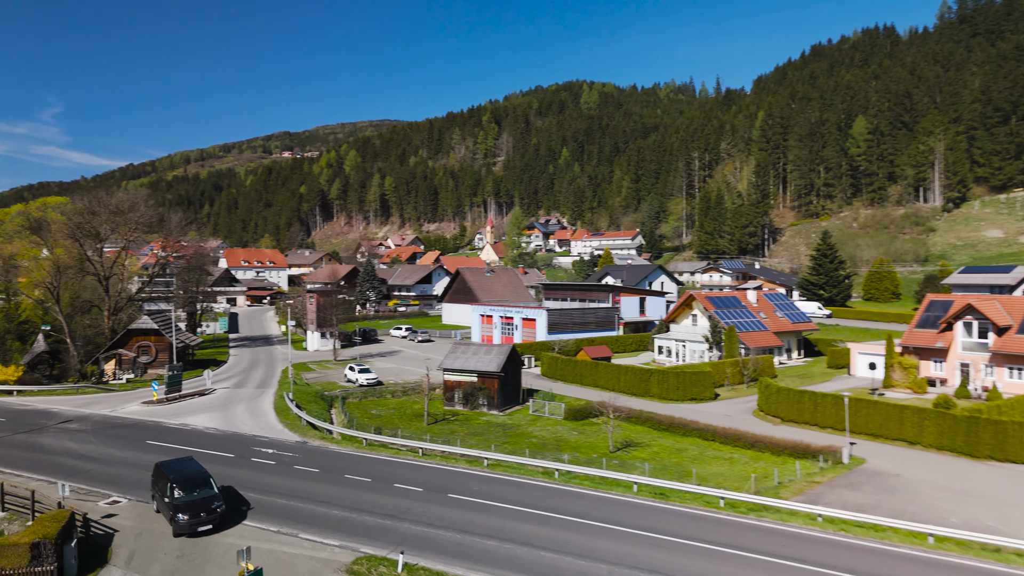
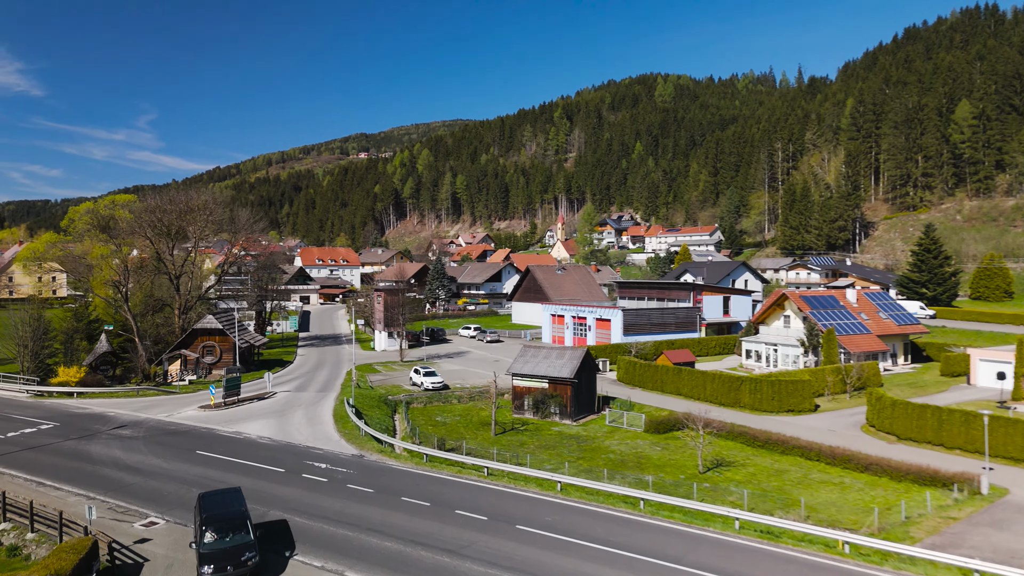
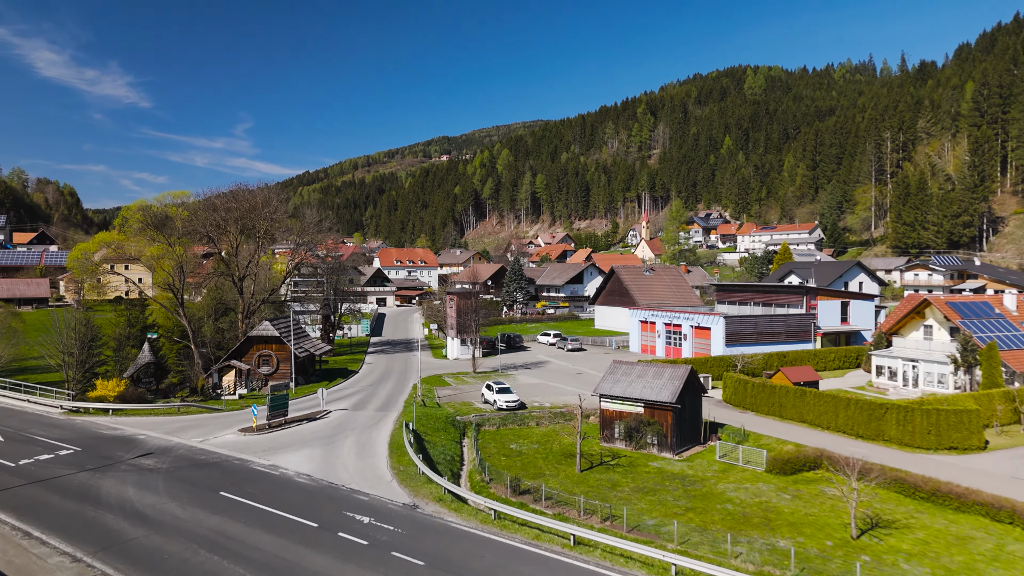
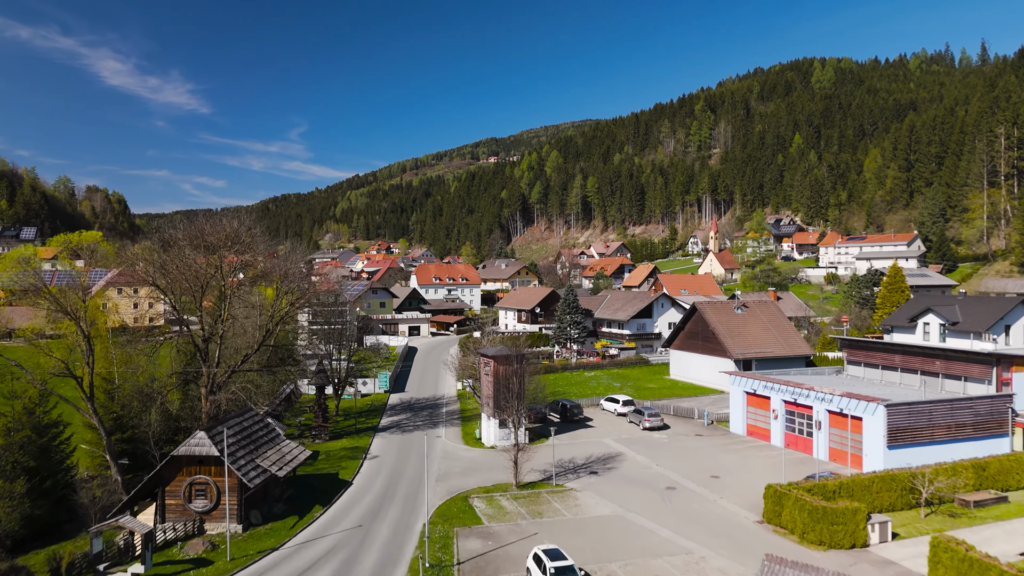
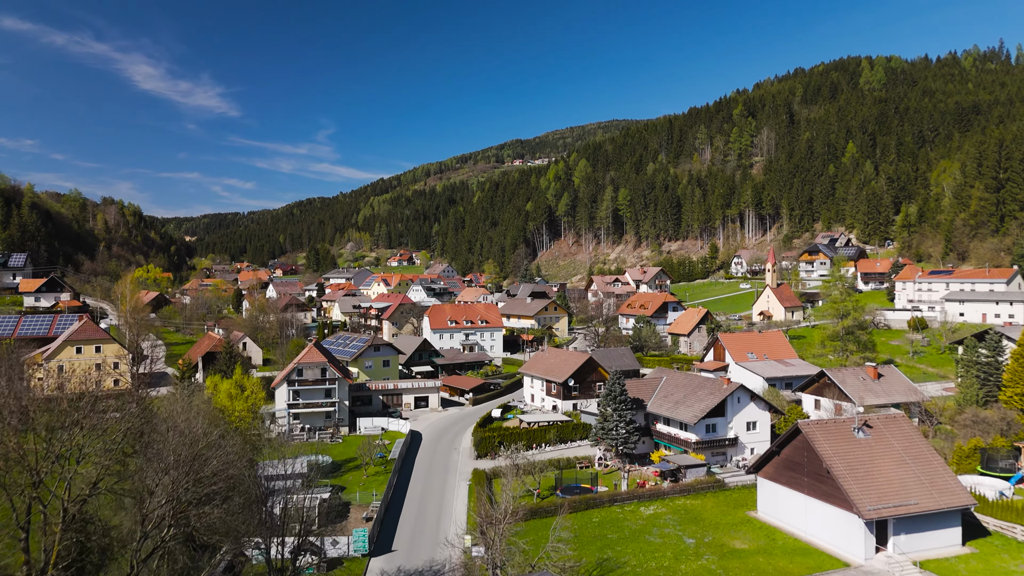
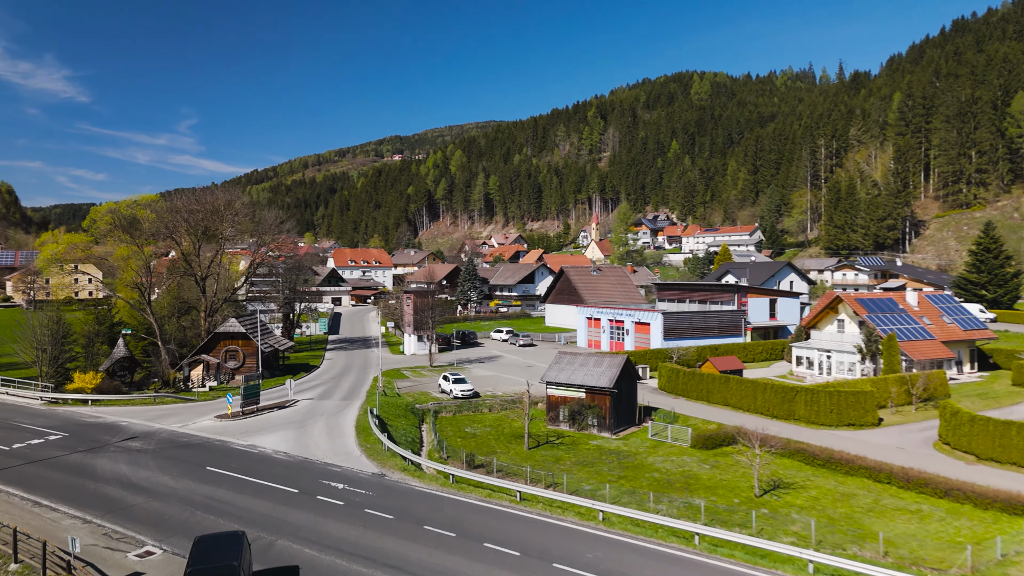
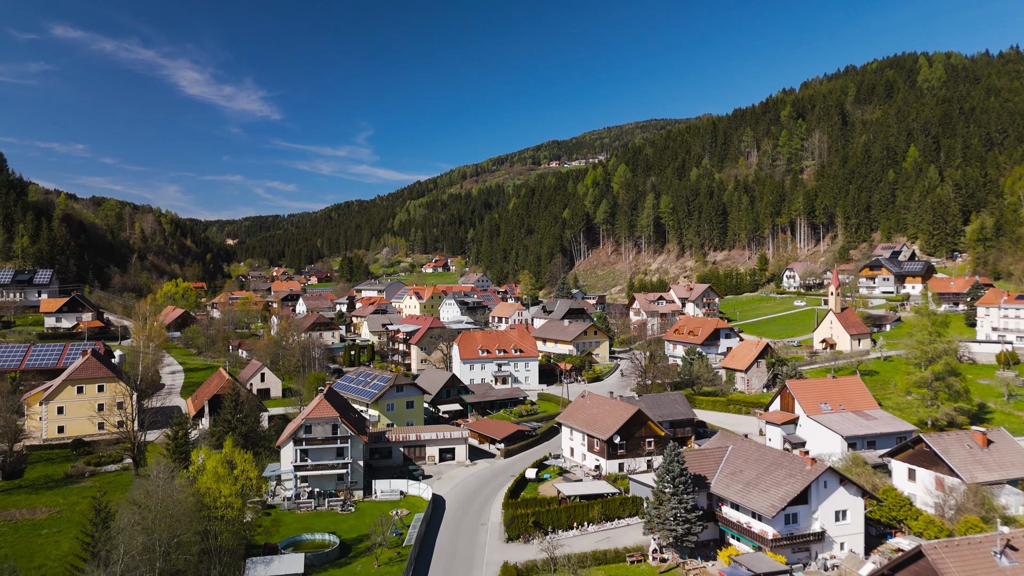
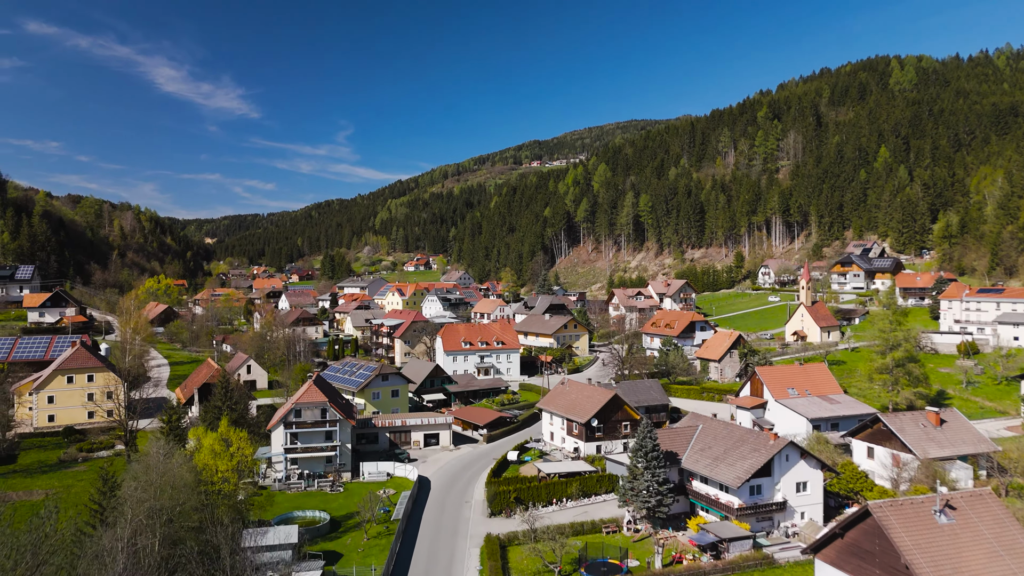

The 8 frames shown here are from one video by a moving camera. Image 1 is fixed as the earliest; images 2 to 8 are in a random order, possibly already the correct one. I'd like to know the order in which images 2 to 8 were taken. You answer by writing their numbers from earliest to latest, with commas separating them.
2, 6, 3, 4, 5, 8, 7
